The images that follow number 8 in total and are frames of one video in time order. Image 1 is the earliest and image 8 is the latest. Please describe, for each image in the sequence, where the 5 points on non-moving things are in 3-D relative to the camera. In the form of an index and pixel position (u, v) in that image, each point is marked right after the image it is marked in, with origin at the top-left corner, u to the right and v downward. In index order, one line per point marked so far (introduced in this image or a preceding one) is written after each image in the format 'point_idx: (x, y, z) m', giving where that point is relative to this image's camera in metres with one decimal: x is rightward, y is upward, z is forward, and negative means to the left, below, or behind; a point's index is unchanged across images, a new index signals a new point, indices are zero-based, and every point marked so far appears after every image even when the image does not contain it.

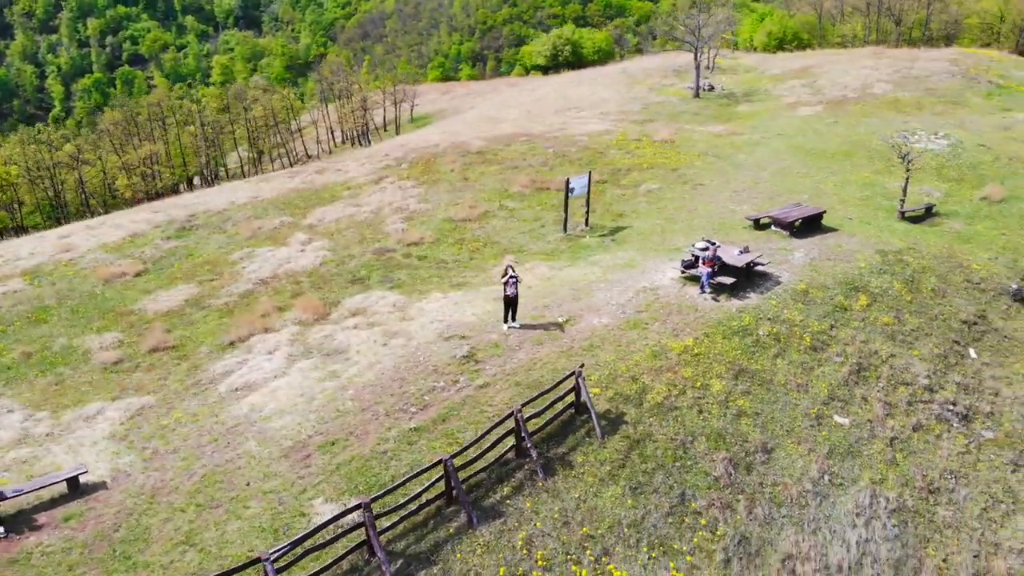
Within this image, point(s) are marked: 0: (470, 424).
0: (-0.7, -2.5, +15.4) m
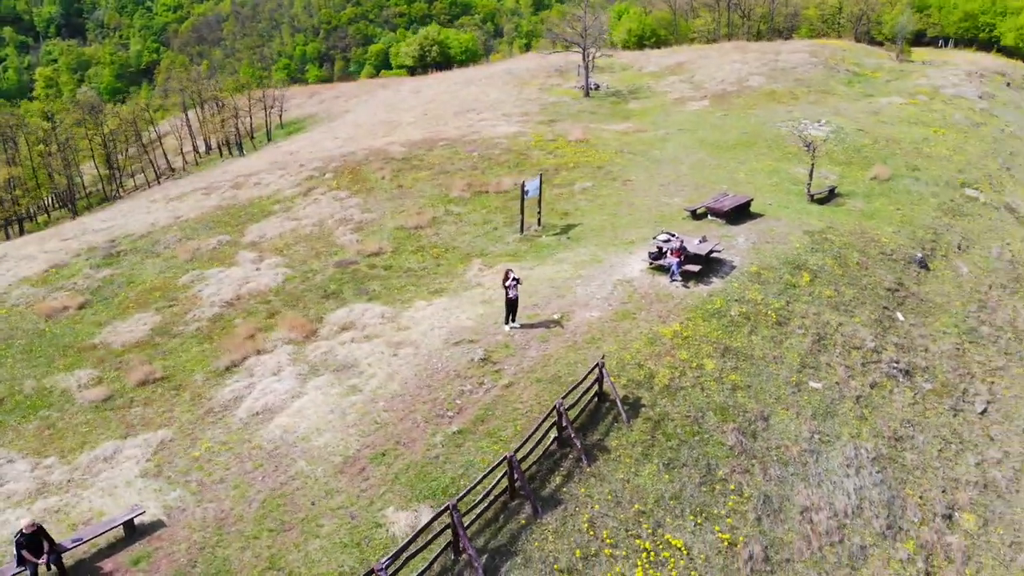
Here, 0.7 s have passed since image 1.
0: (0.0, -2.6, +16.2) m
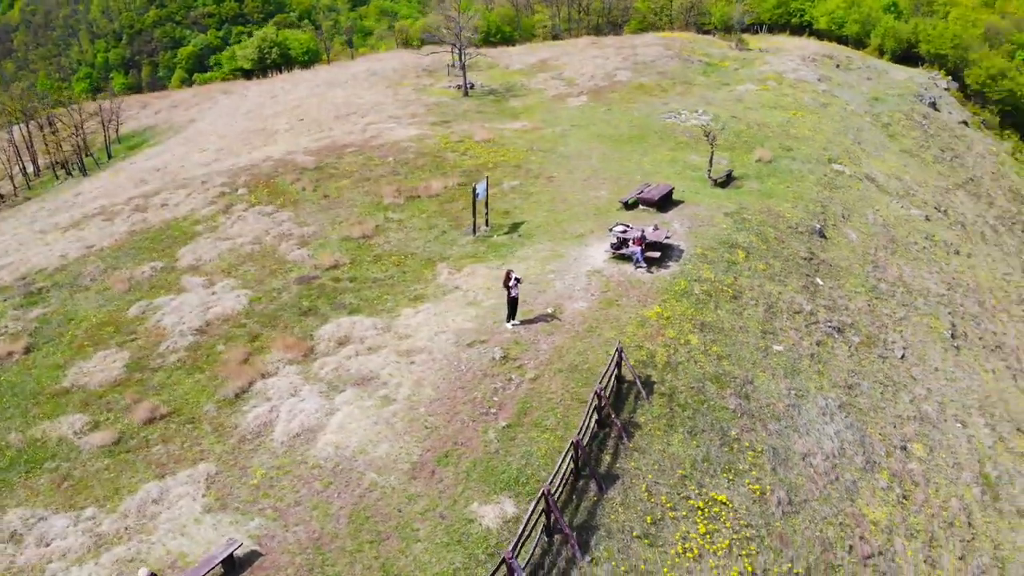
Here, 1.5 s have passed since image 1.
0: (+0.8, -2.6, +17.4) m
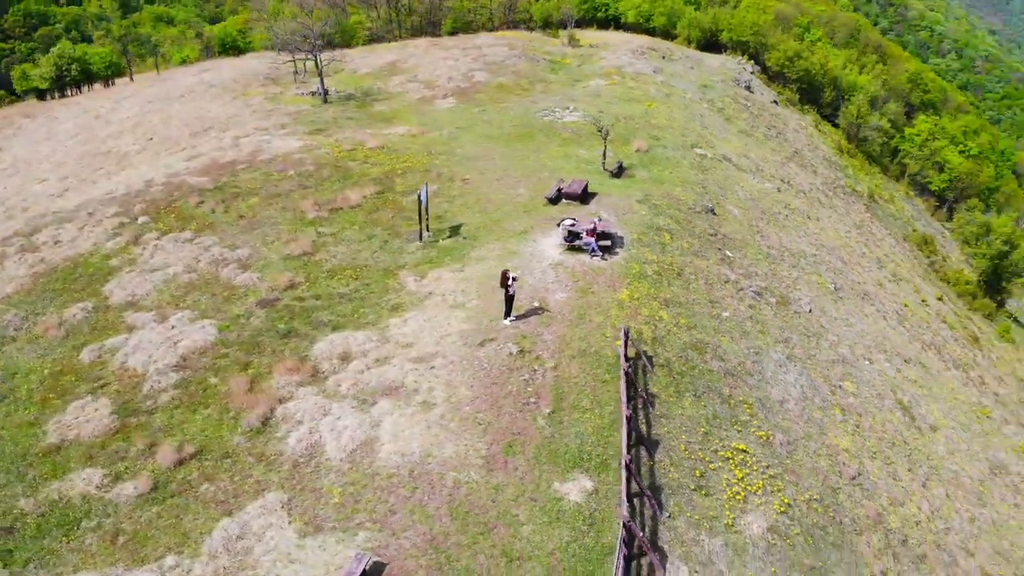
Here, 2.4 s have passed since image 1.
0: (+1.6, -2.4, +19.0) m
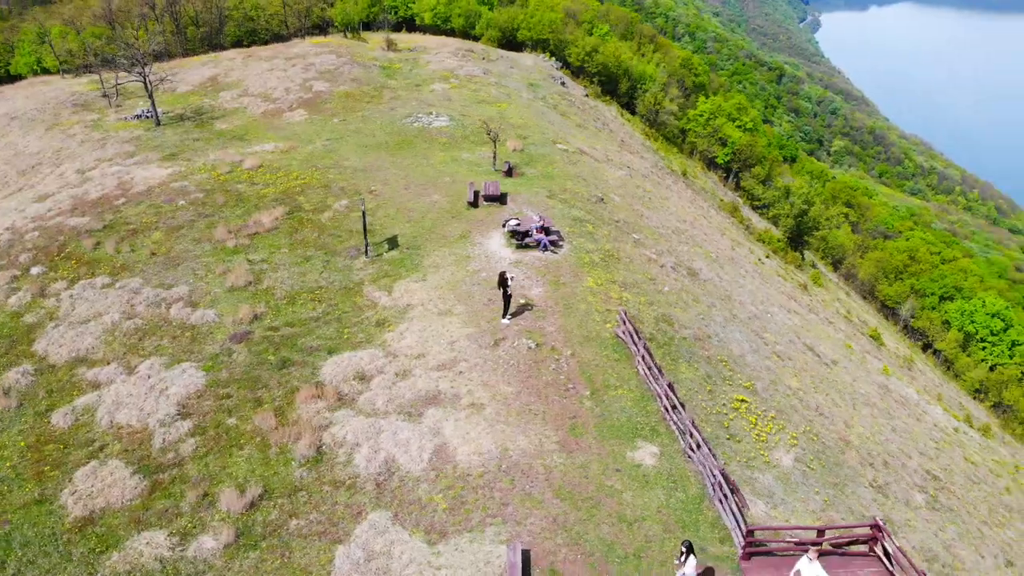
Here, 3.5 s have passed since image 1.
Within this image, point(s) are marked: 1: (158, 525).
0: (+2.4, -2.2, +20.9) m
1: (-7.5, -5.0, +17.5) m
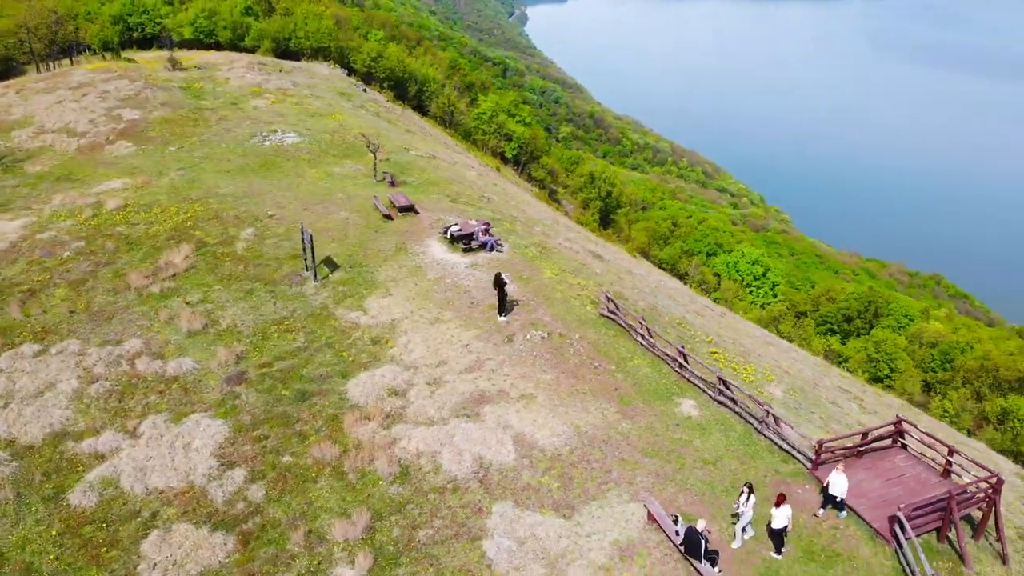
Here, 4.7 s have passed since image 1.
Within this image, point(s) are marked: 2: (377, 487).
0: (+3.0, -1.7, +23.5) m
1: (-4.9, -5.9, +17.2) m
2: (-3.1, -4.6, +19.0) m
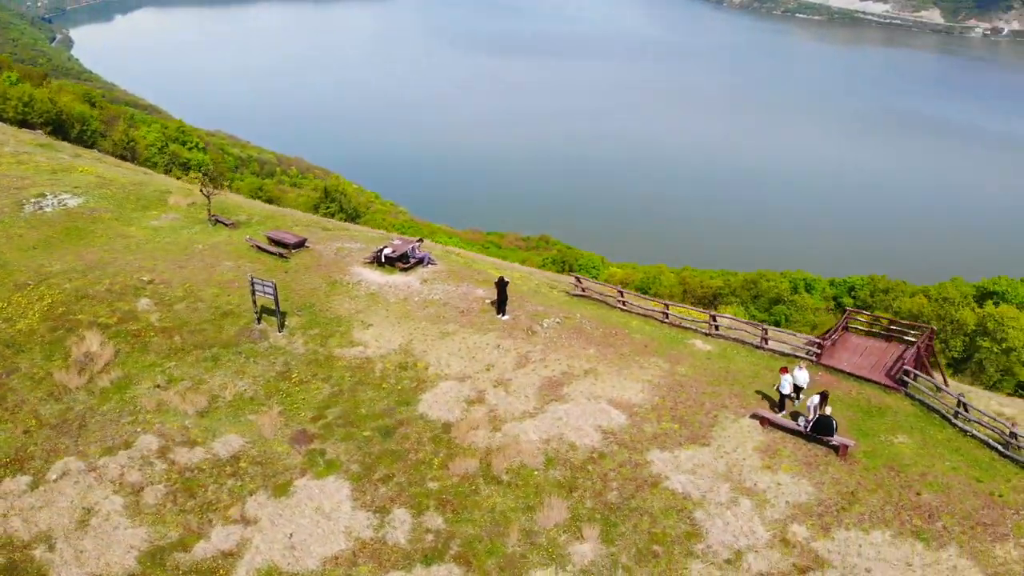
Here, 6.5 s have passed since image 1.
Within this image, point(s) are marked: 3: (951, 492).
0: (+3.3, -0.9, +27.4) m
1: (+0.2, -6.3, +18.5) m
2: (+0.6, -4.8, +20.8) m
3: (+10.4, -4.8, +19.6) m
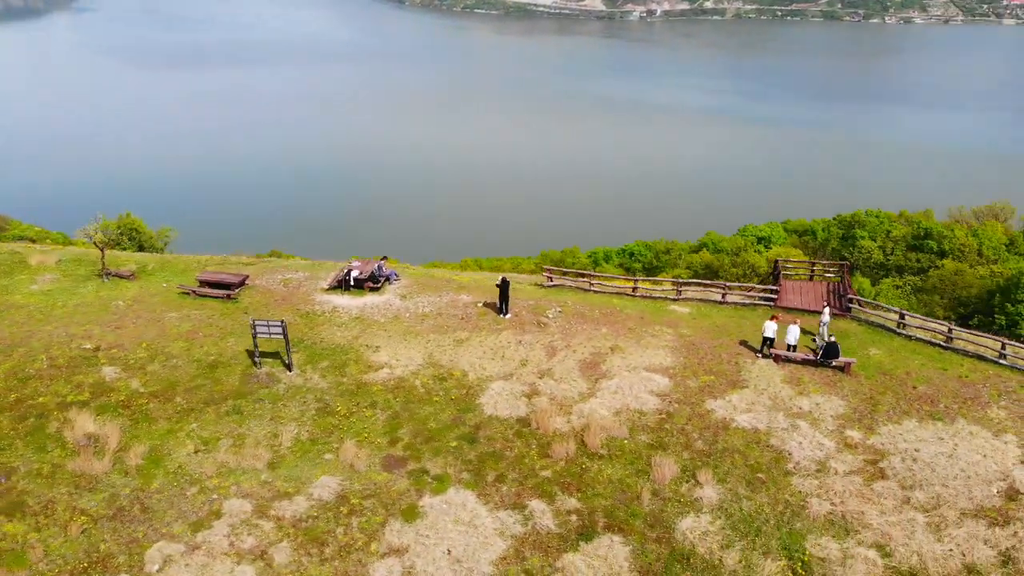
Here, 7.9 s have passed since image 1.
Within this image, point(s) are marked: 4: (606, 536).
0: (+3.0, -0.4, +30.1) m
1: (+3.9, -5.9, +20.8) m
2: (+3.3, -4.4, +23.1) m
3: (+12.8, -2.8, +25.2) m
4: (+2.3, -6.2, +20.4) m
